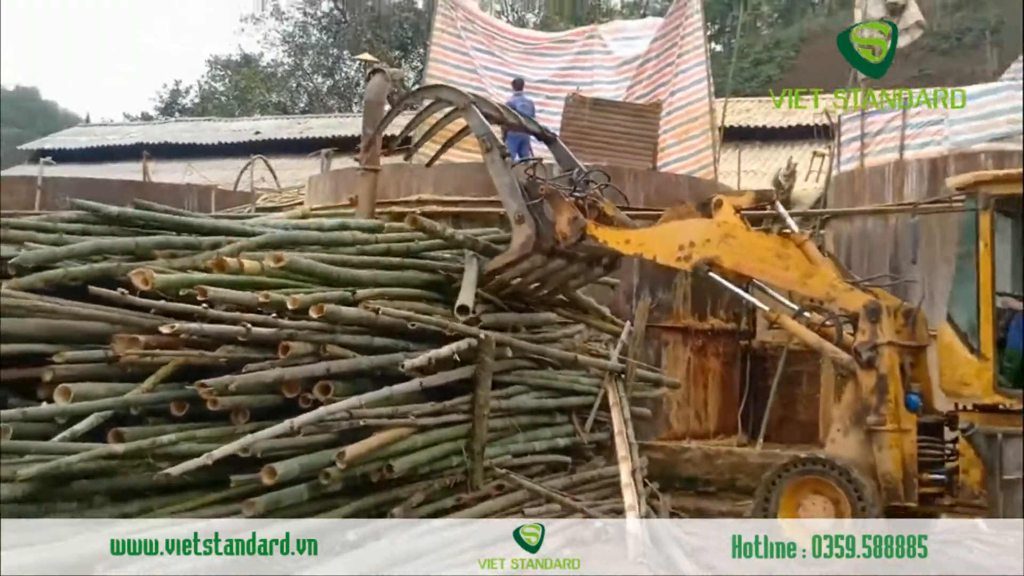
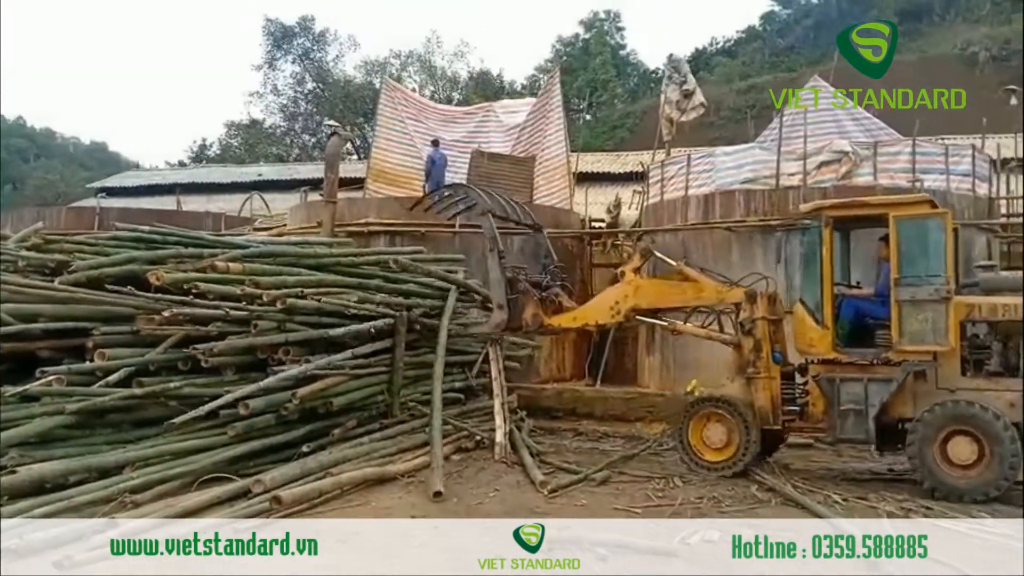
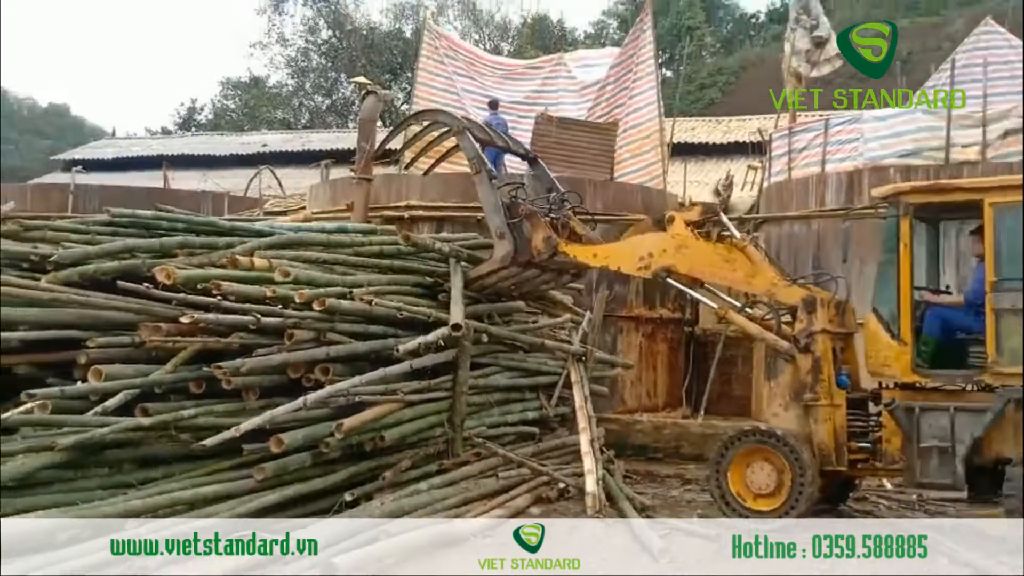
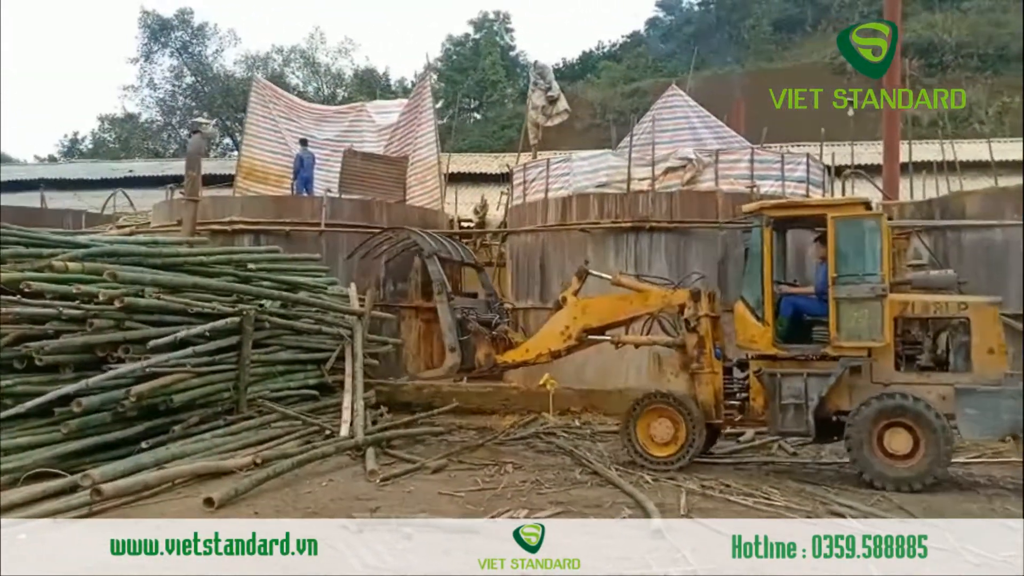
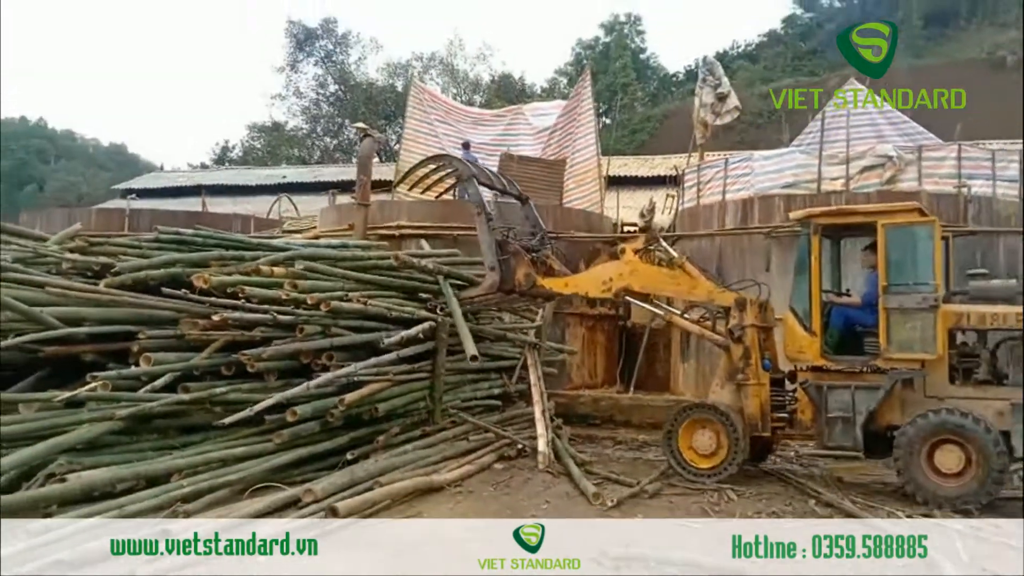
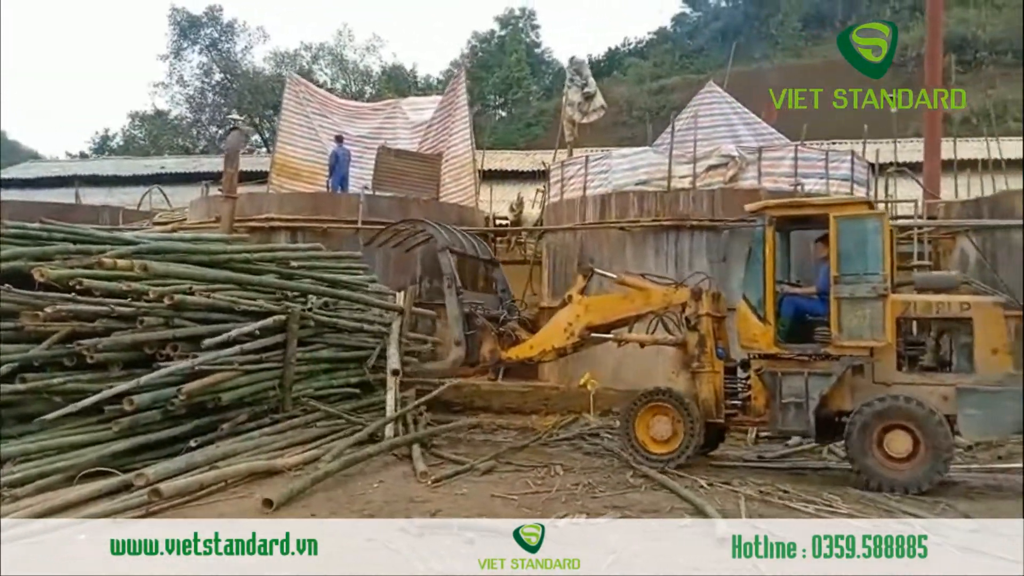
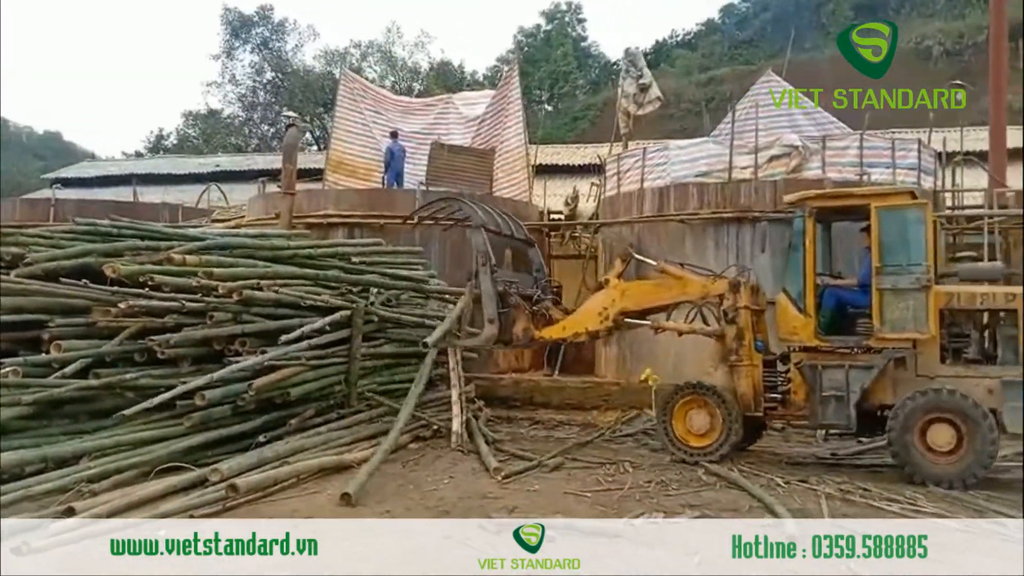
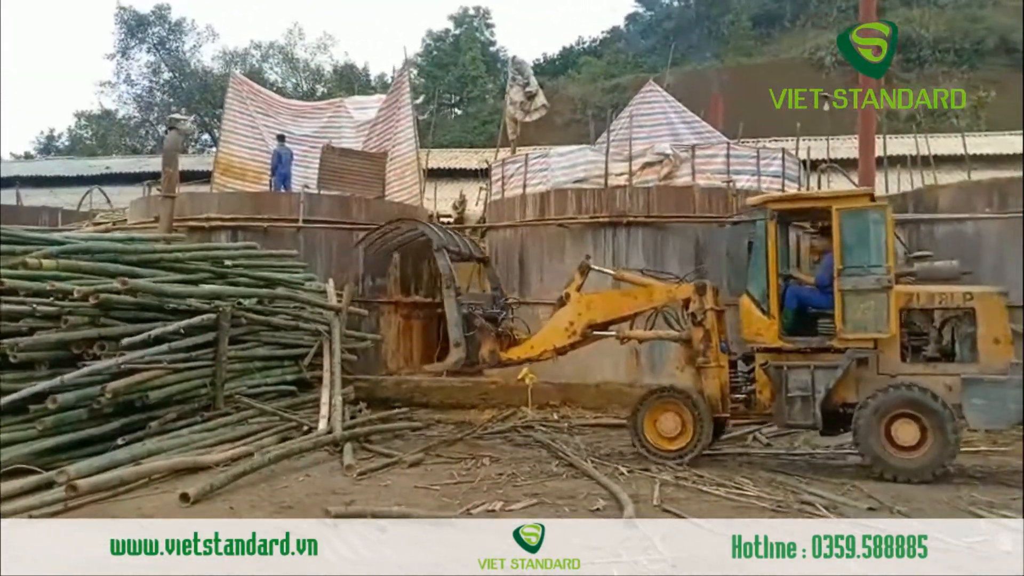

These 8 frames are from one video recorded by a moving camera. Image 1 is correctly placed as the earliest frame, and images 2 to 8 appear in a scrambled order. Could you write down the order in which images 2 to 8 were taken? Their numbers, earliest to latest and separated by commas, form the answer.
3, 5, 2, 7, 6, 4, 8
